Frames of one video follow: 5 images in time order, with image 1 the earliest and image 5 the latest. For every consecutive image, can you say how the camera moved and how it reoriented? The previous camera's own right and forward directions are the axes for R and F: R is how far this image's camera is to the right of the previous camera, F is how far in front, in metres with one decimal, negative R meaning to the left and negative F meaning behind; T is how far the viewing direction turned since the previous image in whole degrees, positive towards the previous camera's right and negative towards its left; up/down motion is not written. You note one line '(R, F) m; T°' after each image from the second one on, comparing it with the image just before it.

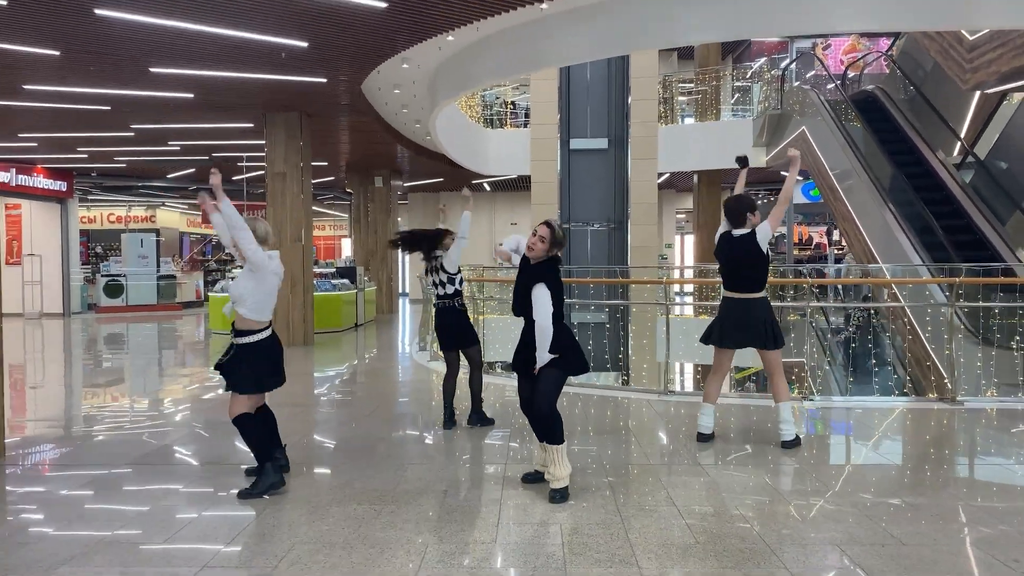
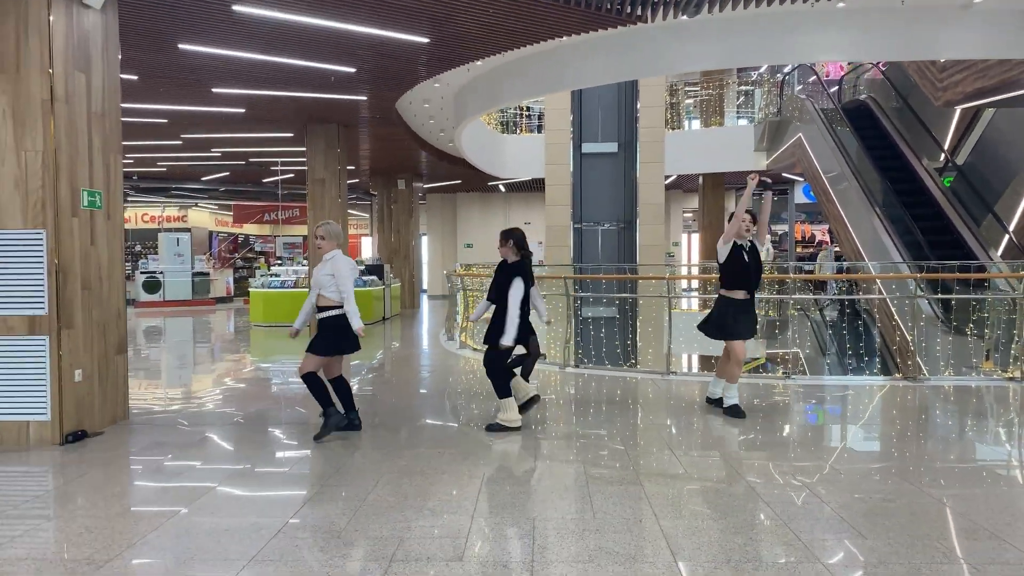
(-0.1, -0.9) m; -1°
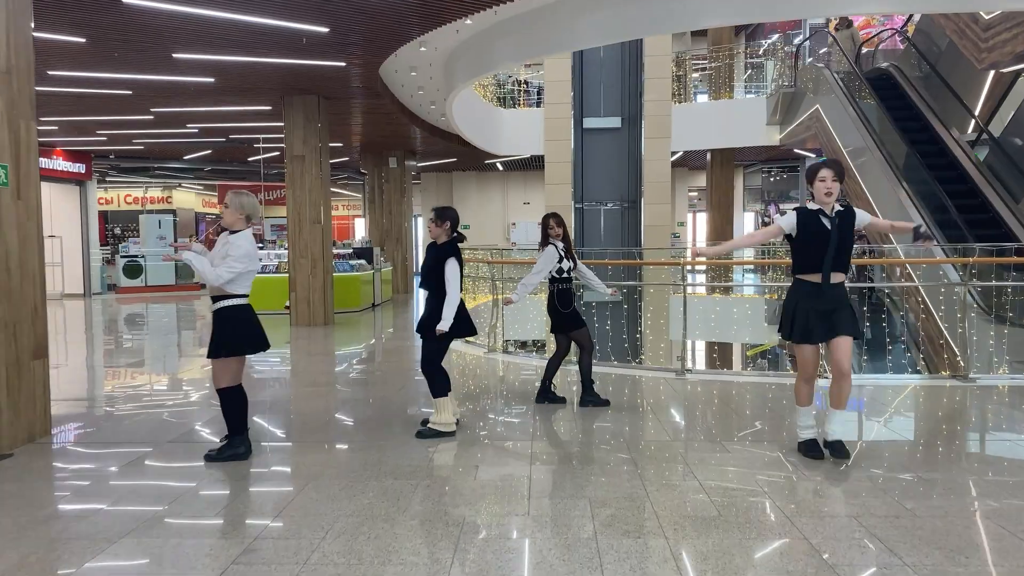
(0.0, +0.8) m; 0°
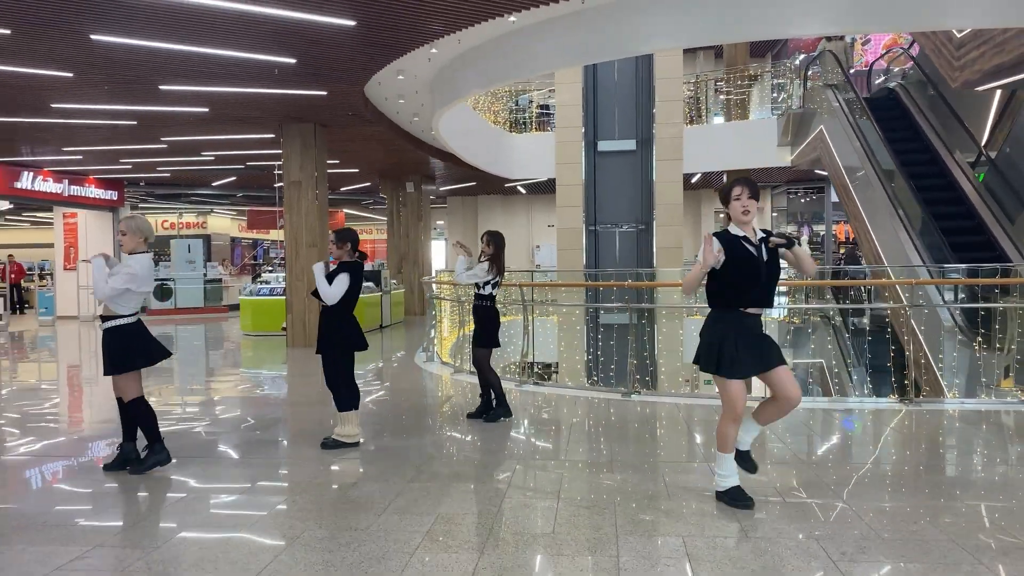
(+0.7, -0.1) m; -4°
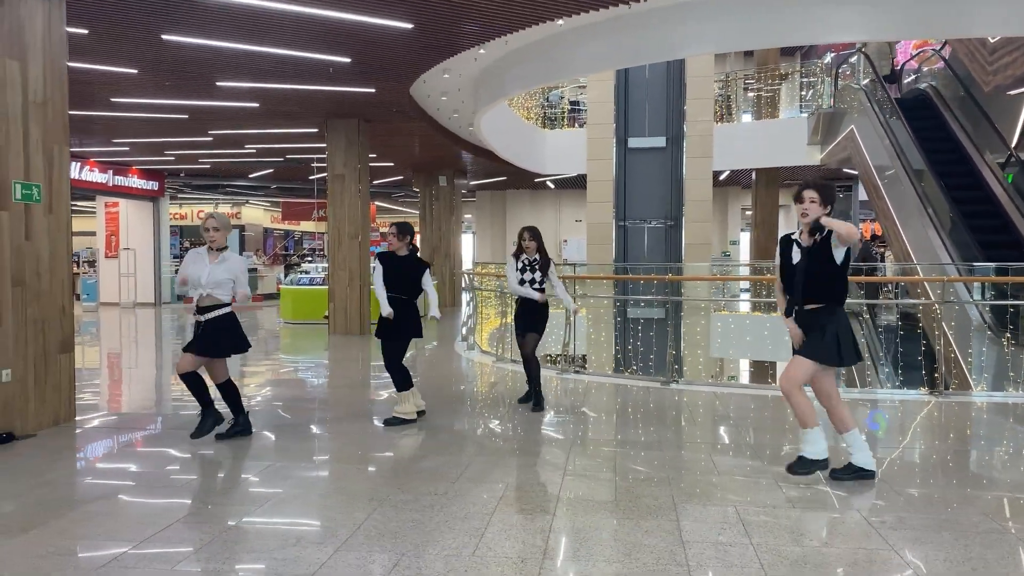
(-0.2, -0.3) m; -1°
